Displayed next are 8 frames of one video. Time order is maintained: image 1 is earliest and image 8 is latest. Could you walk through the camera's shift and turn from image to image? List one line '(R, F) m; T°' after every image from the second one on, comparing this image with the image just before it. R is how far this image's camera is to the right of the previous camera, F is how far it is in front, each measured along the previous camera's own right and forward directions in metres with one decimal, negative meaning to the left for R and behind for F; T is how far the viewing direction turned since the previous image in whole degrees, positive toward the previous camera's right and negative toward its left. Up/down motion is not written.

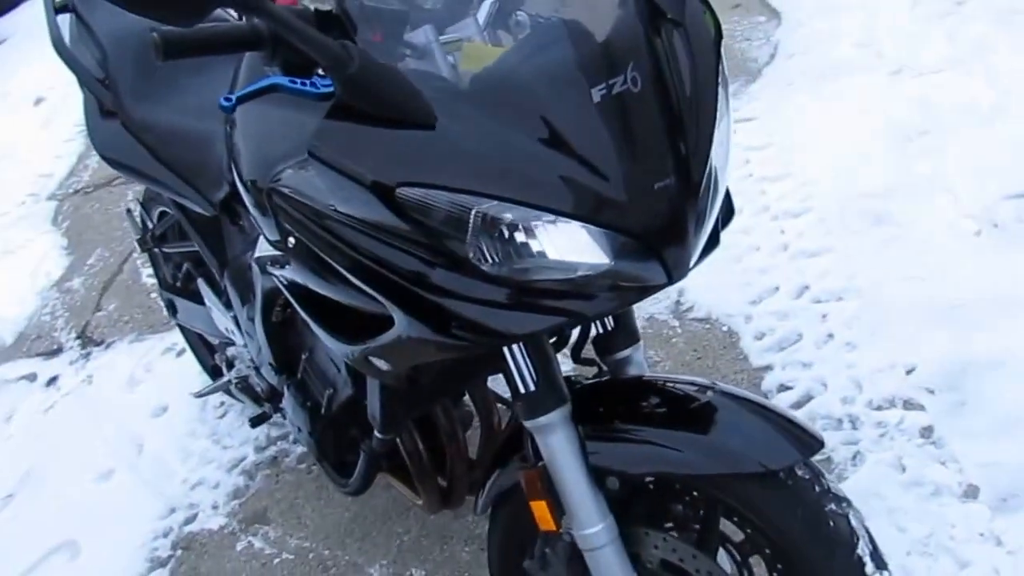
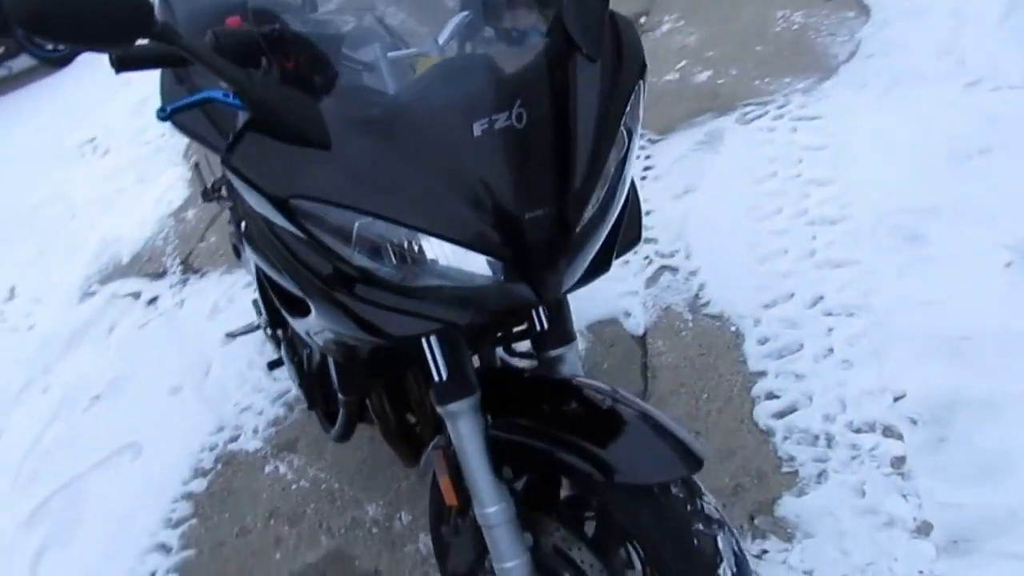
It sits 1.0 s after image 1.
(+0.4, -0.2) m; -9°
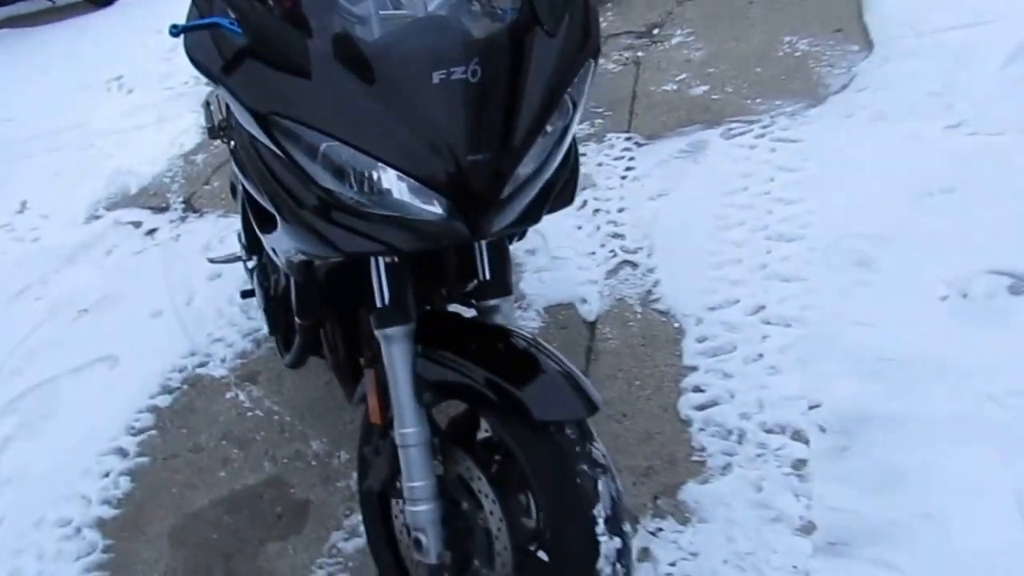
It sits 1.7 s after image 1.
(+0.2, -0.2) m; -1°
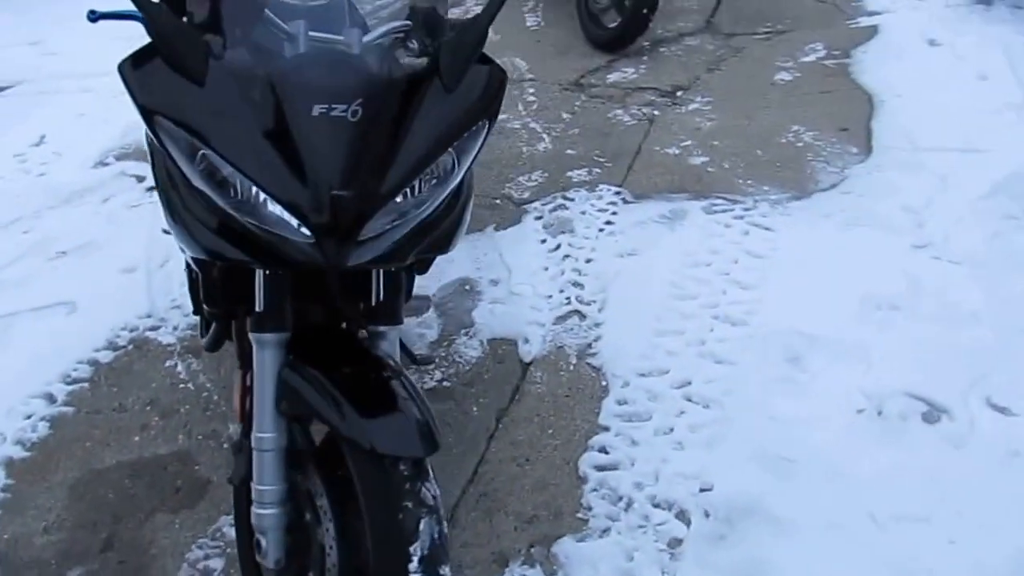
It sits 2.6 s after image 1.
(+0.3, -0.1) m; -2°
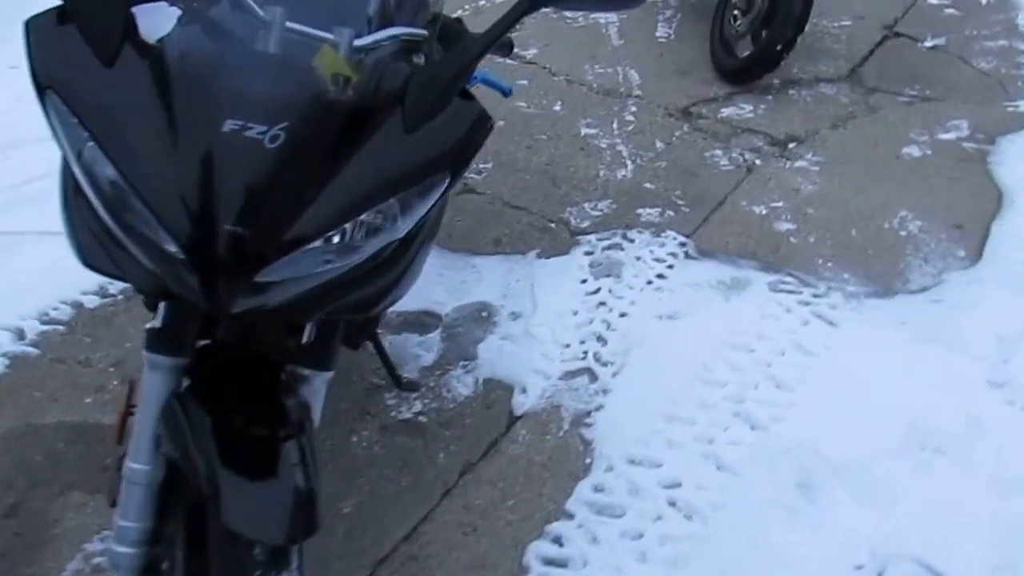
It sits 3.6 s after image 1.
(+0.3, +0.3) m; -7°
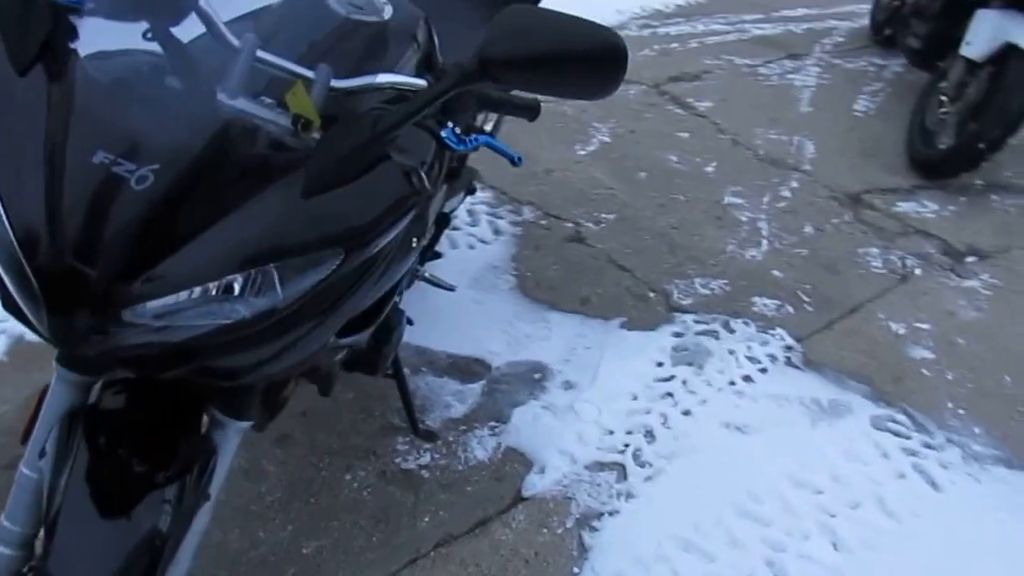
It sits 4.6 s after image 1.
(+0.5, +0.3) m; -13°
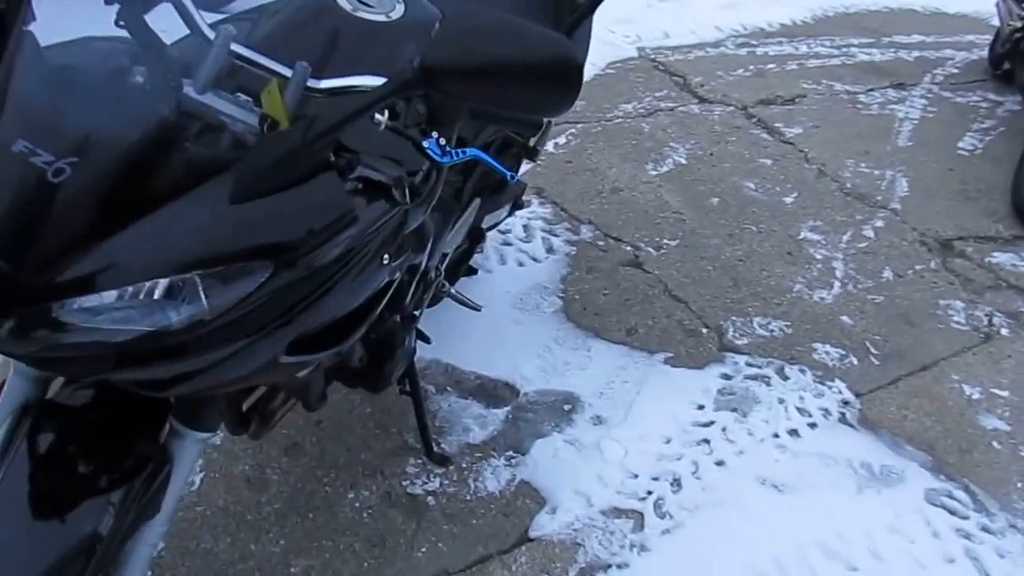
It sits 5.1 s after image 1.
(+0.2, +0.1) m; -6°
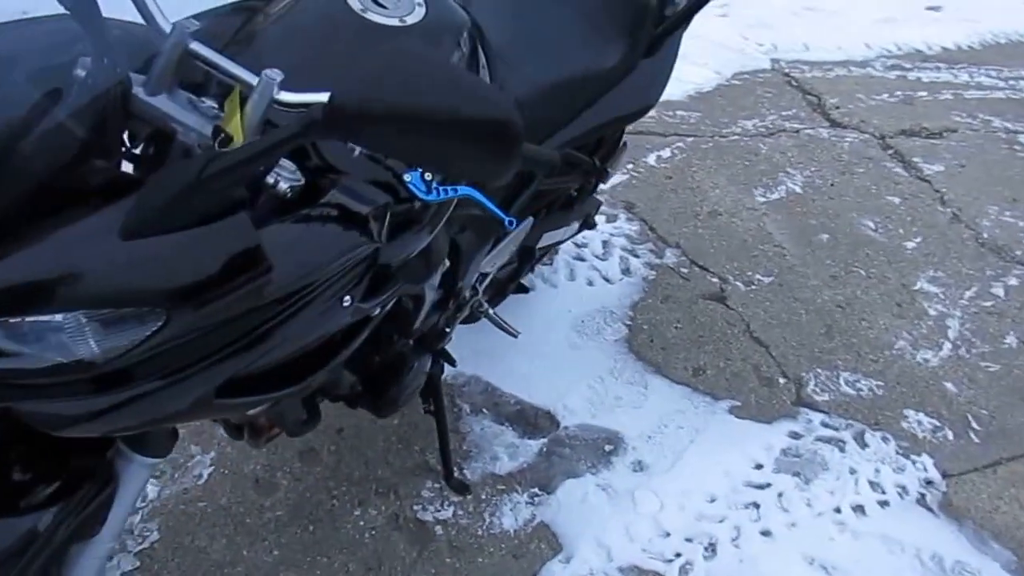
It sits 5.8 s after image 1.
(+0.3, +0.2) m; -9°
